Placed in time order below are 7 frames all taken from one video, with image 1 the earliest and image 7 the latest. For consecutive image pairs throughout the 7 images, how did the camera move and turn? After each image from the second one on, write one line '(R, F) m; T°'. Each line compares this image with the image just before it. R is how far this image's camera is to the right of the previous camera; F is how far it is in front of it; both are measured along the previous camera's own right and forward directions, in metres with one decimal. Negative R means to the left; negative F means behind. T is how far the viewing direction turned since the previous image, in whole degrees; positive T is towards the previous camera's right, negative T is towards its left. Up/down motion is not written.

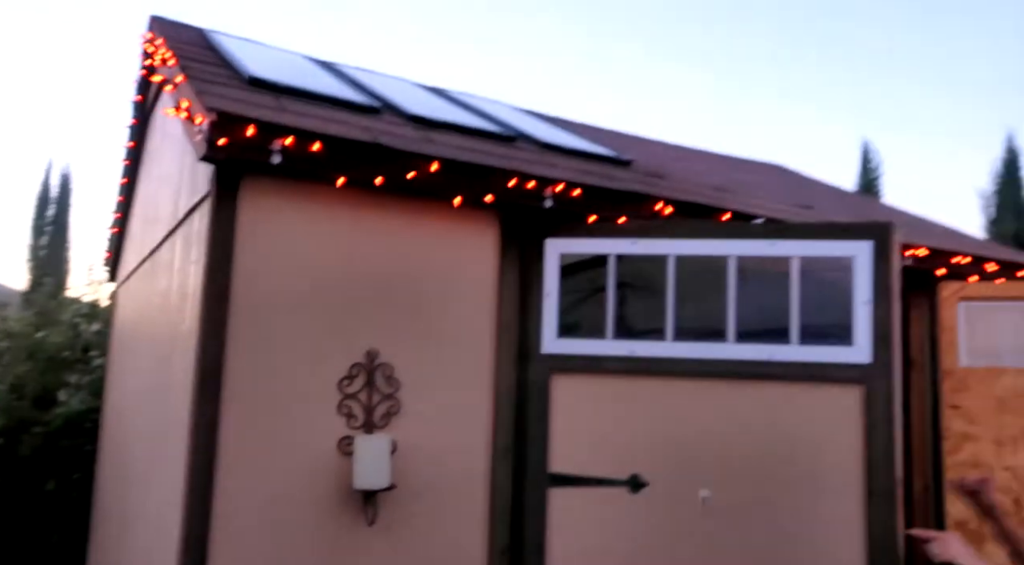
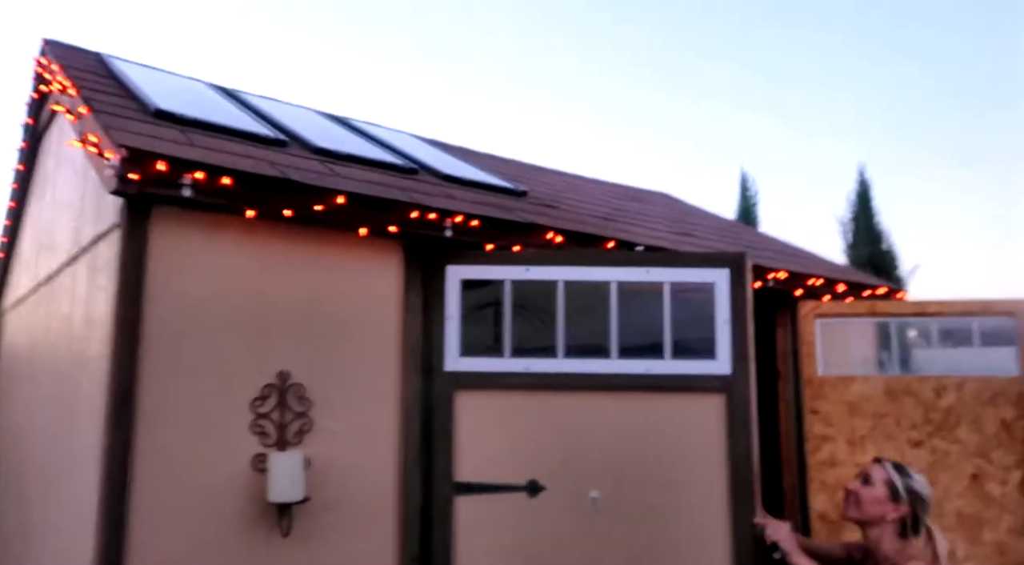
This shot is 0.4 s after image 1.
(-0.1, -0.3) m; +7°
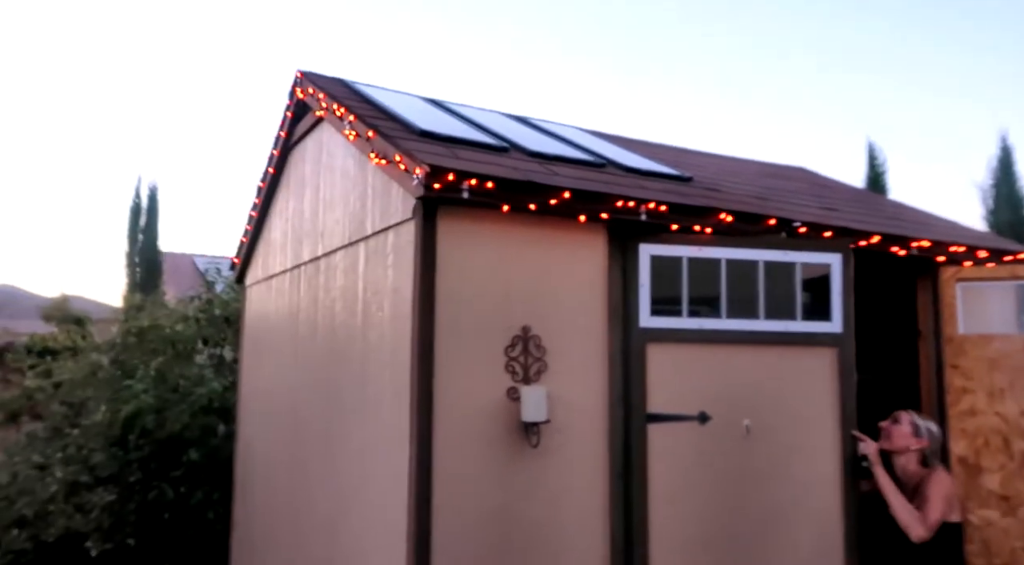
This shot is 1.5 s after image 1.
(-0.3, -1.1) m; -8°
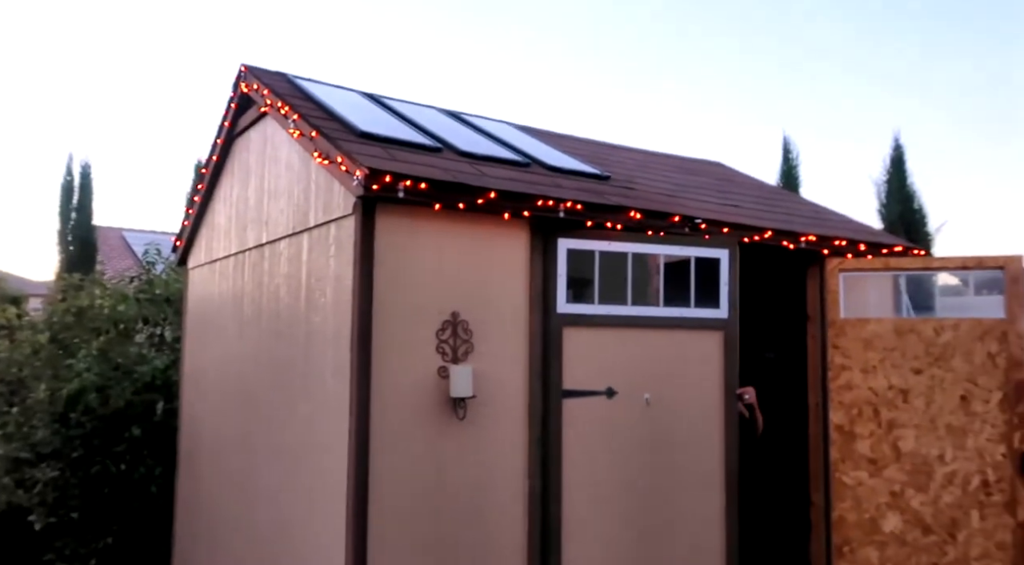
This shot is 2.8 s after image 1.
(0.0, -0.6) m; +4°
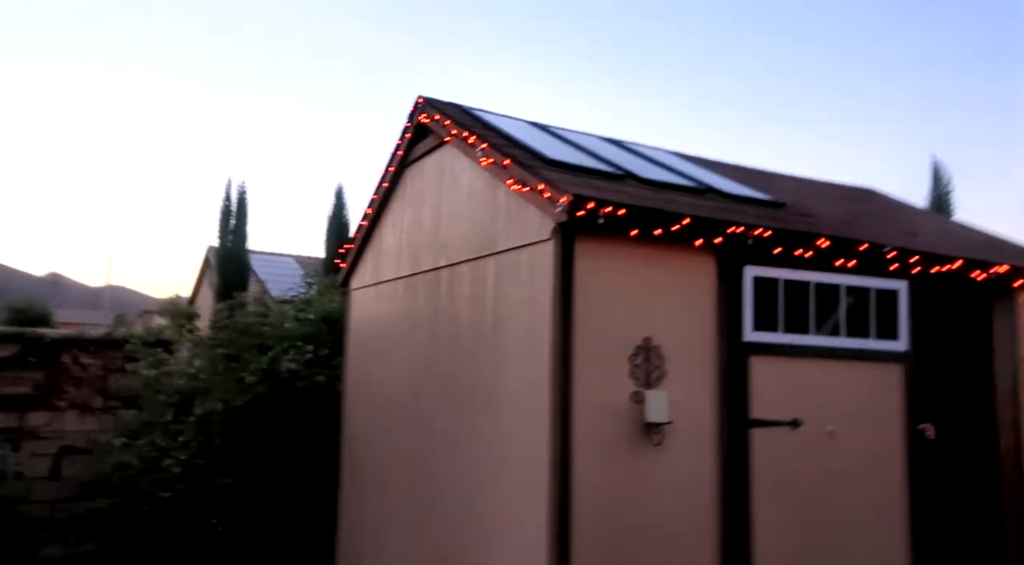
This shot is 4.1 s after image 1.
(-0.5, -0.1) m; -7°
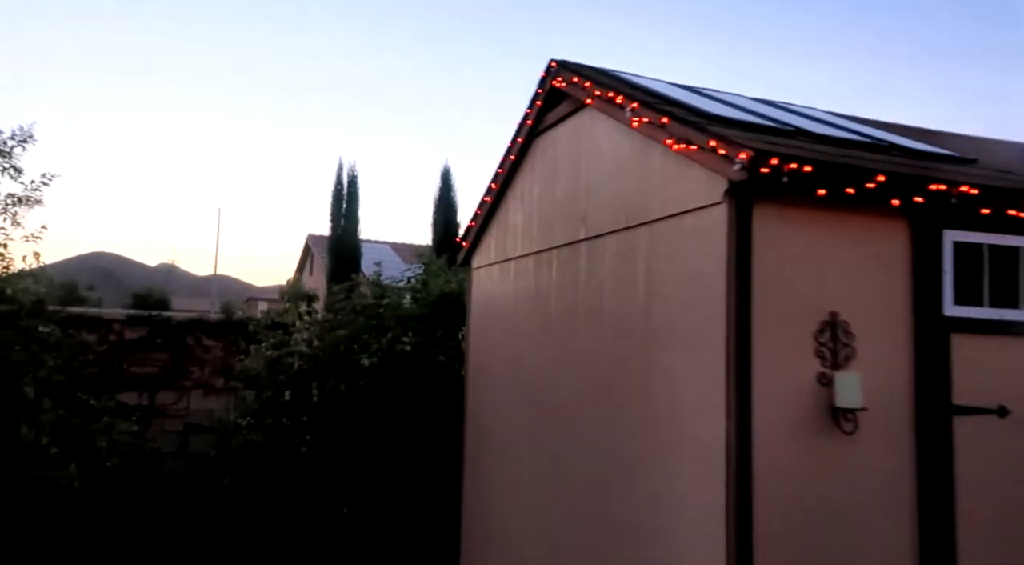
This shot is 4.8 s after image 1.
(-0.4, +0.5) m; -6°
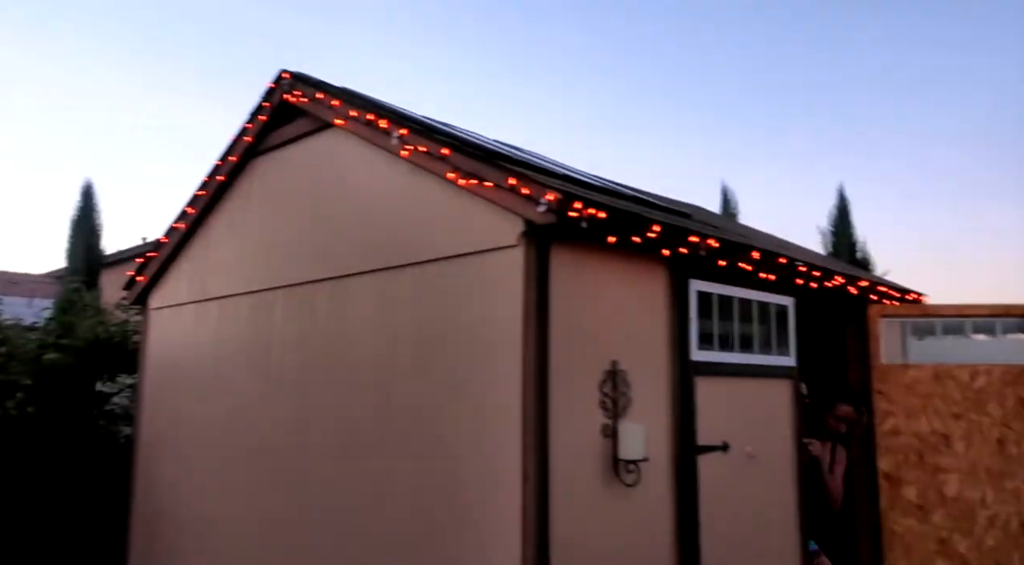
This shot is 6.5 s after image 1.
(-0.7, +0.6) m; +24°
